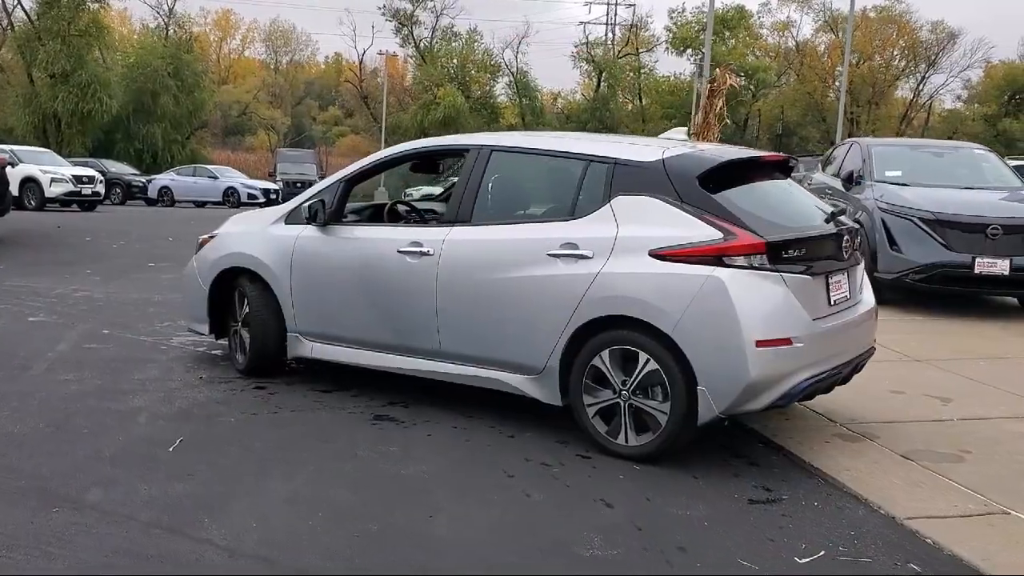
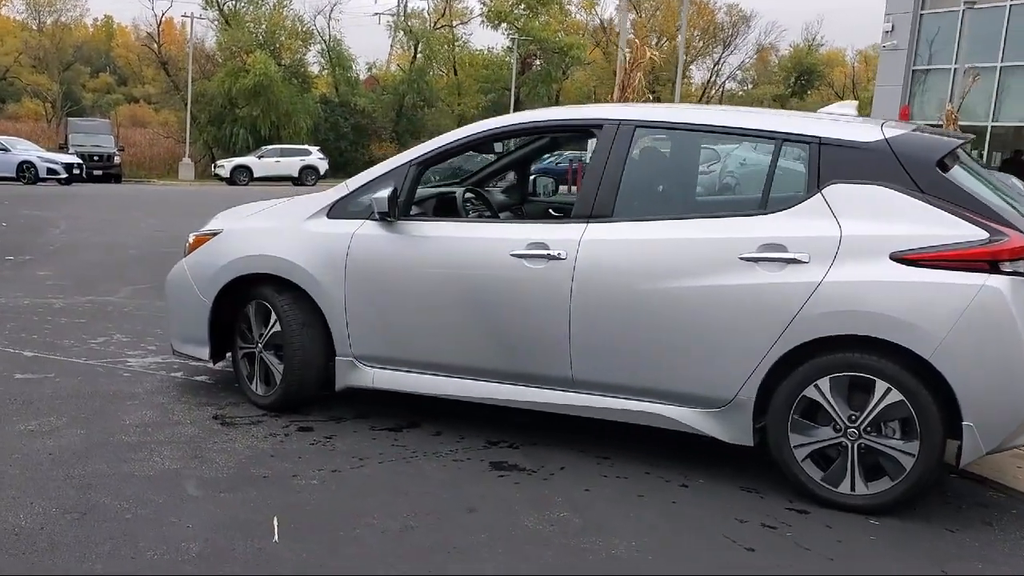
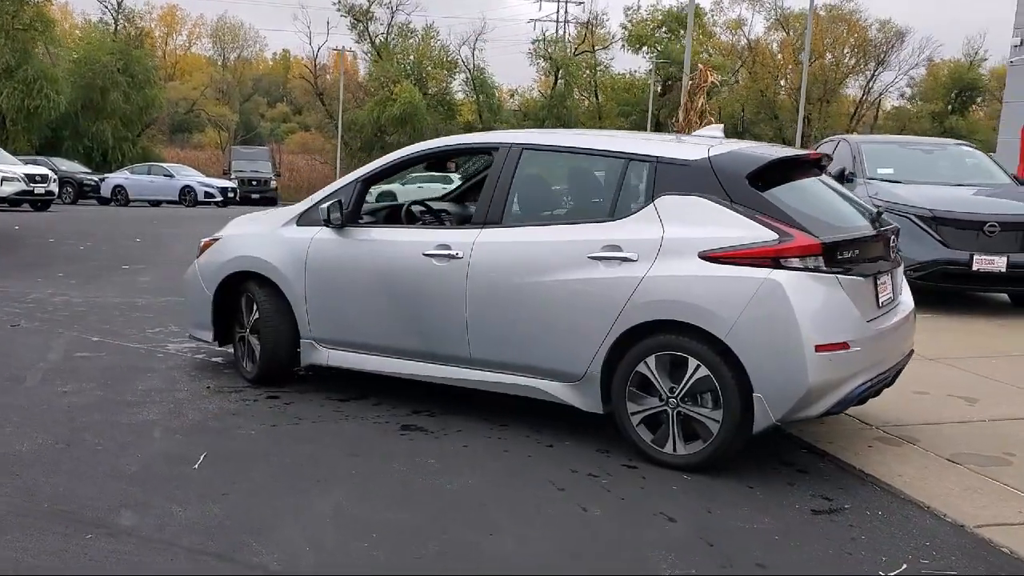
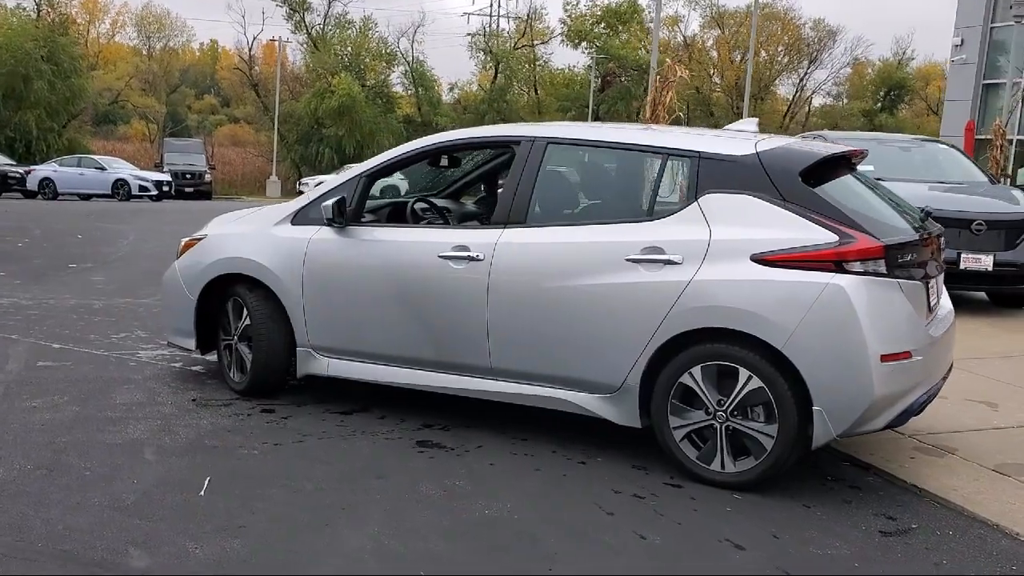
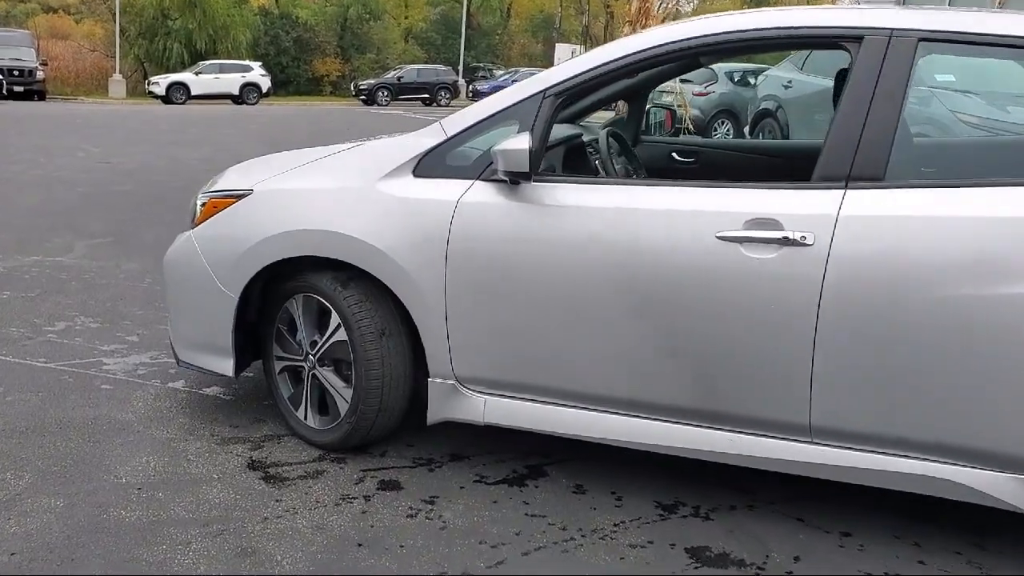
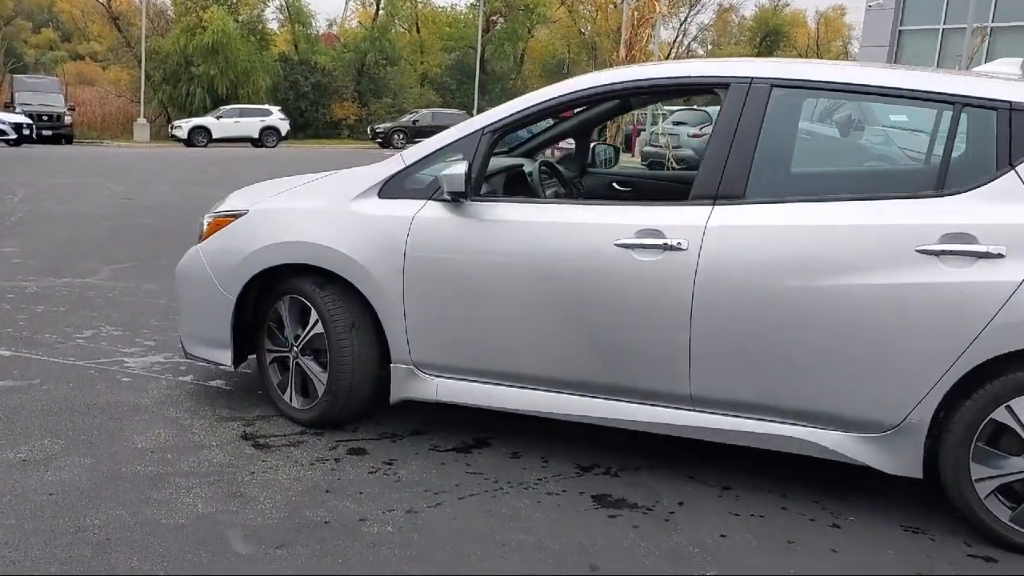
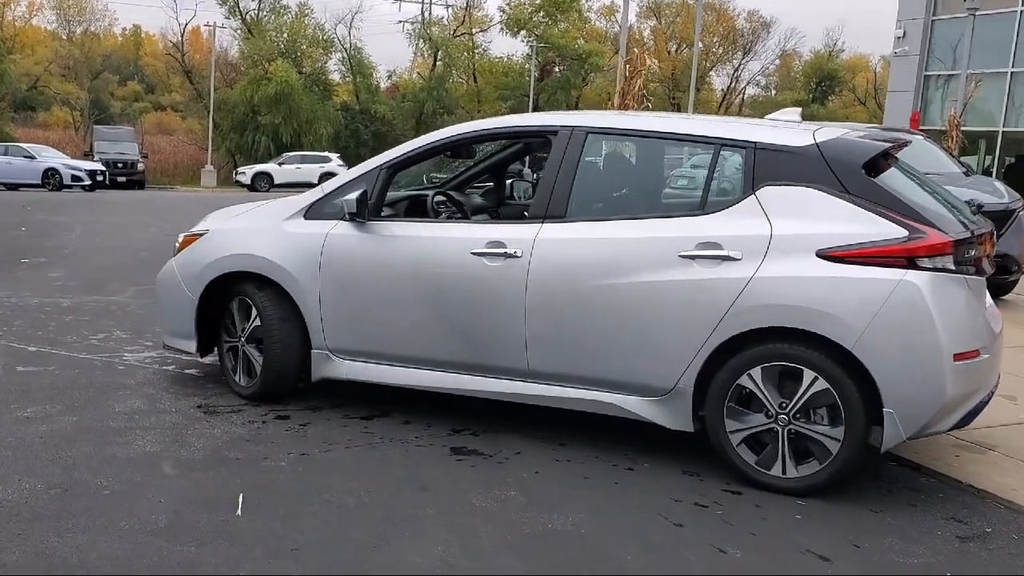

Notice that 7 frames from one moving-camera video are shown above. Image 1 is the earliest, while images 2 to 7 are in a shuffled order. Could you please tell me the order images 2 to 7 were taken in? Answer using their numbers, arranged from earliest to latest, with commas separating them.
3, 4, 7, 2, 6, 5
